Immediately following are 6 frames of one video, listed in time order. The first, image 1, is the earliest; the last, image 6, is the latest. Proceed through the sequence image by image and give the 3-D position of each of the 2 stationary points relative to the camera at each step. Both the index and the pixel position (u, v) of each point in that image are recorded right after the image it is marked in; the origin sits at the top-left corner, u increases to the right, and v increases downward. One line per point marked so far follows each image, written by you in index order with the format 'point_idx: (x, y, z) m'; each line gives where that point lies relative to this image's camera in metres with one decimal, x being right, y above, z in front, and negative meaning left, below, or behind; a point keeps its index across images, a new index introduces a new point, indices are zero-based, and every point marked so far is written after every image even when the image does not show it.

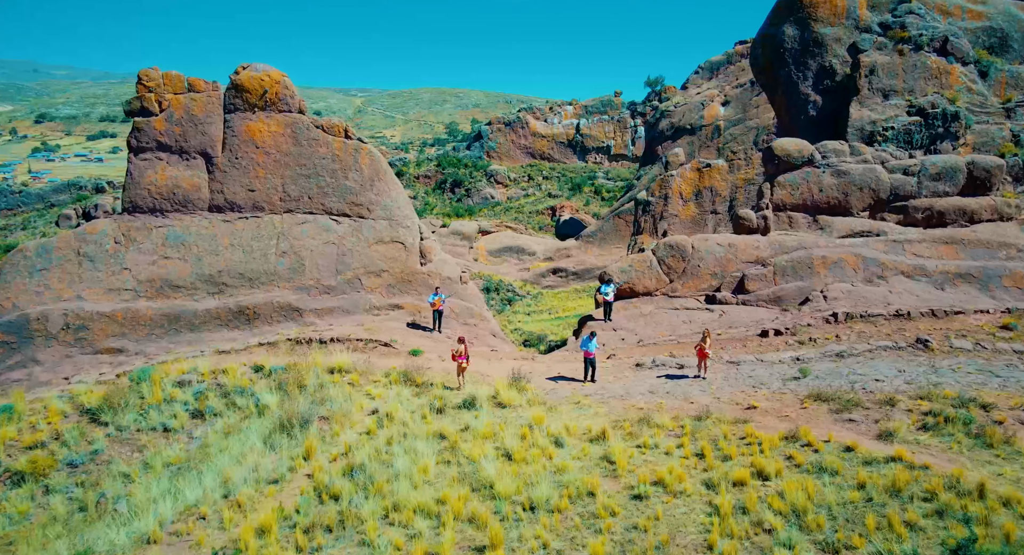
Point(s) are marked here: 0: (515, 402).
0: (0.0, -1.9, +11.7) m
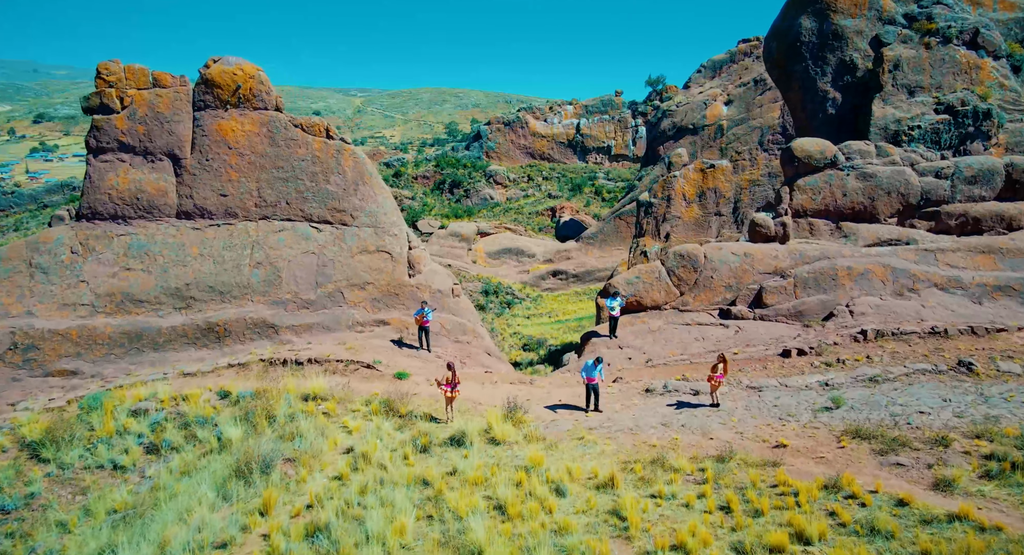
0: (0.0, -2.1, +10.3) m
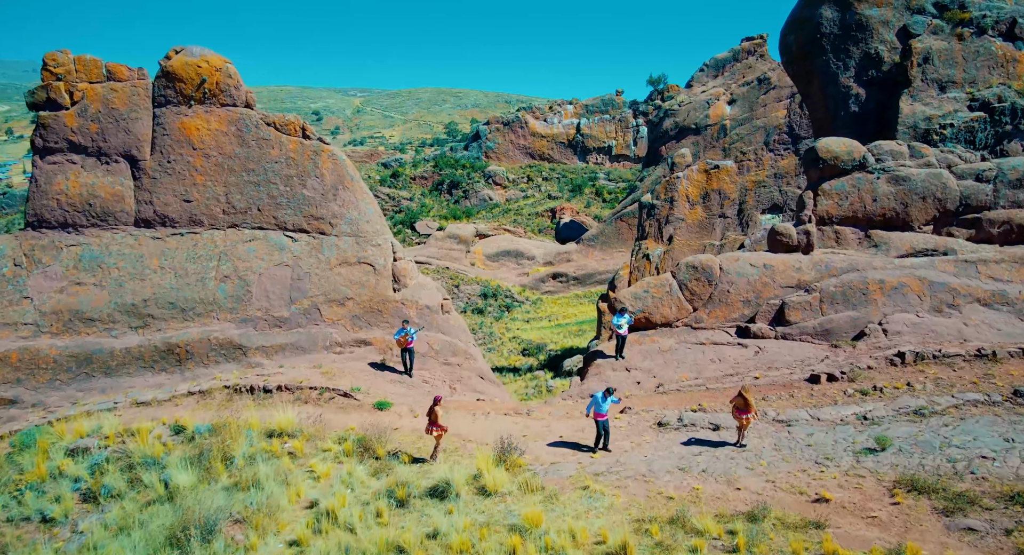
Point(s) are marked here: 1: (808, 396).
0: (-0.1, -2.4, +8.8) m
1: (+4.4, -1.8, +11.7) m
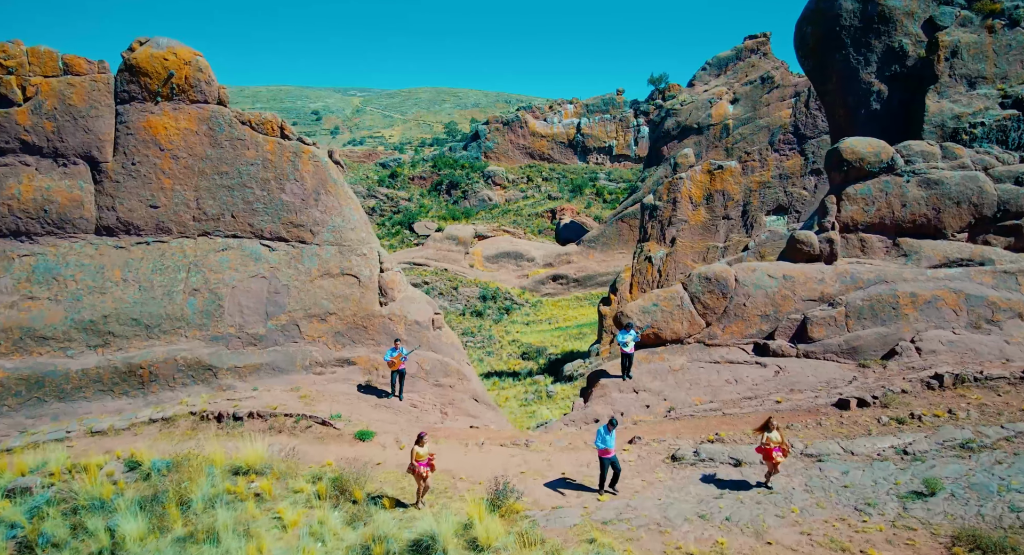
0: (-0.1, -2.6, +7.7) m
1: (+4.4, -2.0, +10.5) m
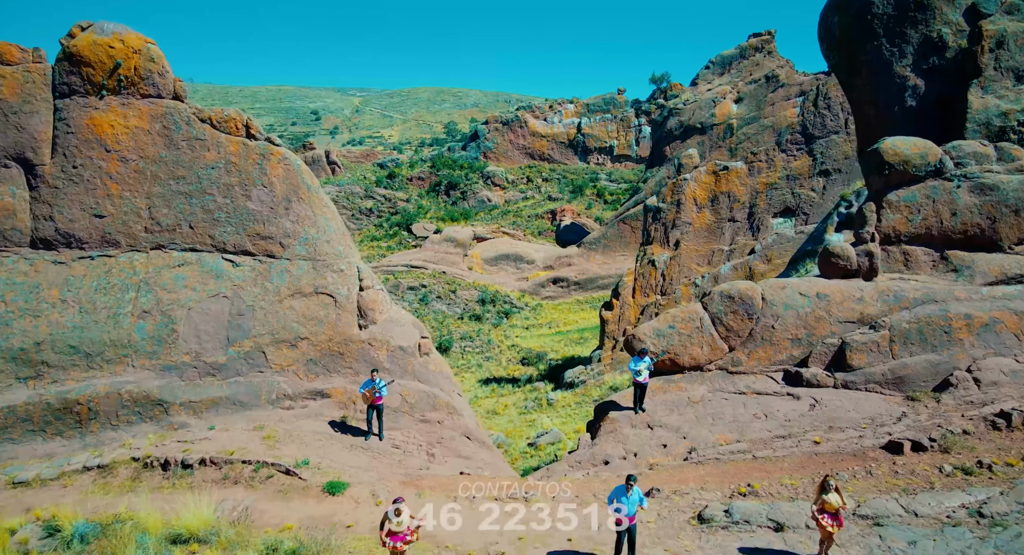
0: (-0.2, -2.8, +6.1) m
1: (+4.3, -2.2, +9.0) m
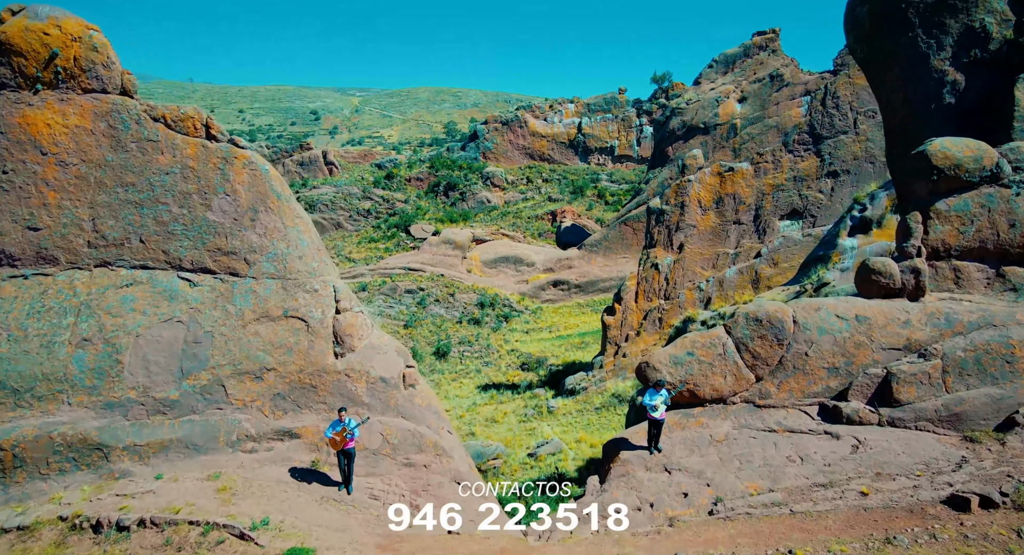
0: (-0.2, -3.1, +4.7) m
1: (+4.3, -2.5, +7.5) m
